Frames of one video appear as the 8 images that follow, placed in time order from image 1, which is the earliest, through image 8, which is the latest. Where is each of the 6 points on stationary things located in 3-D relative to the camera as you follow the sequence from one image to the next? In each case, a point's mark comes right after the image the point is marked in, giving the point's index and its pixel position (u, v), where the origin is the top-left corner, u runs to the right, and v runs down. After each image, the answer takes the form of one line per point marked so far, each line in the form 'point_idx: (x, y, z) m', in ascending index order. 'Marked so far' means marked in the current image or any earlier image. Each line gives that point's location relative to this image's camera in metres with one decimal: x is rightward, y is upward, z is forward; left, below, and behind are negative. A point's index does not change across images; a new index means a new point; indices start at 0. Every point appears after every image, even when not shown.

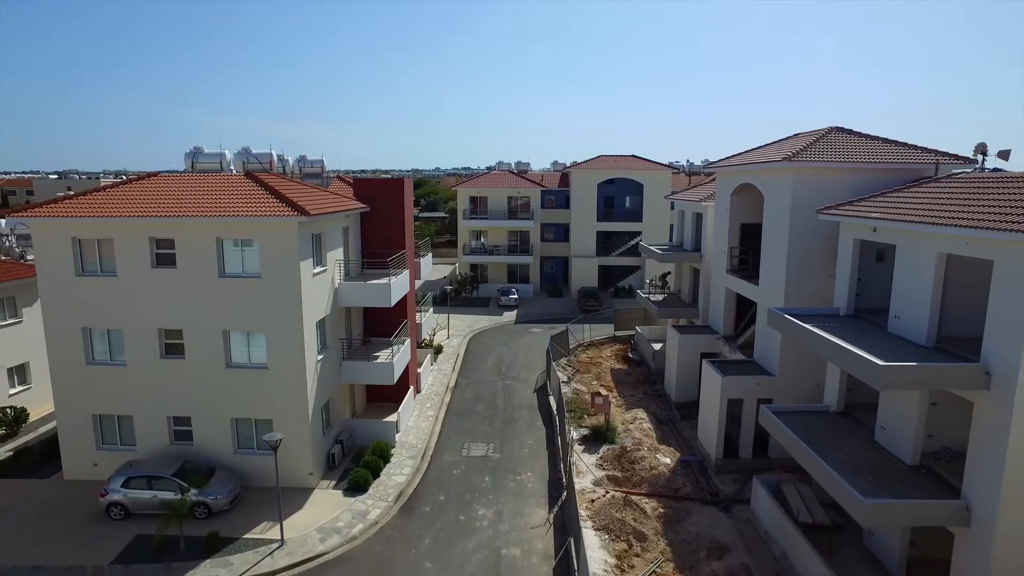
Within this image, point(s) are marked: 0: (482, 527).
0: (-0.7, -5.9, +16.1) m
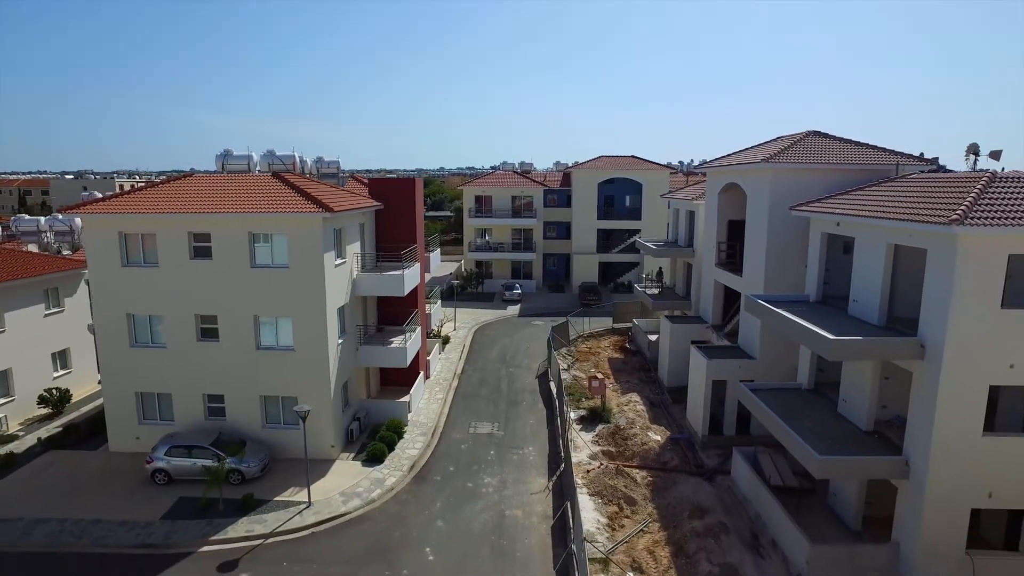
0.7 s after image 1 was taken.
0: (-0.7, -5.6, +17.9) m
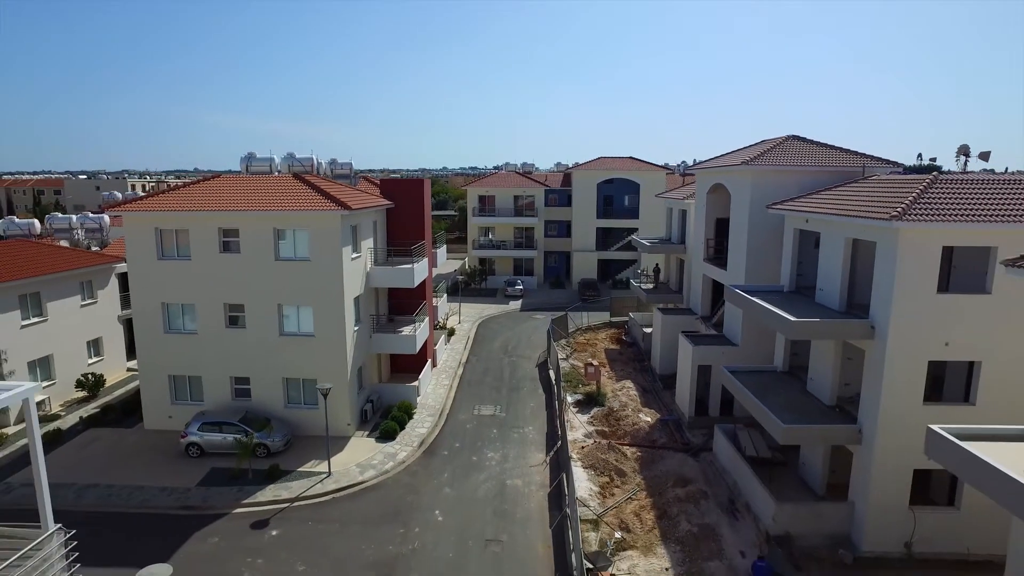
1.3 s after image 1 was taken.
0: (-0.6, -5.4, +19.7) m
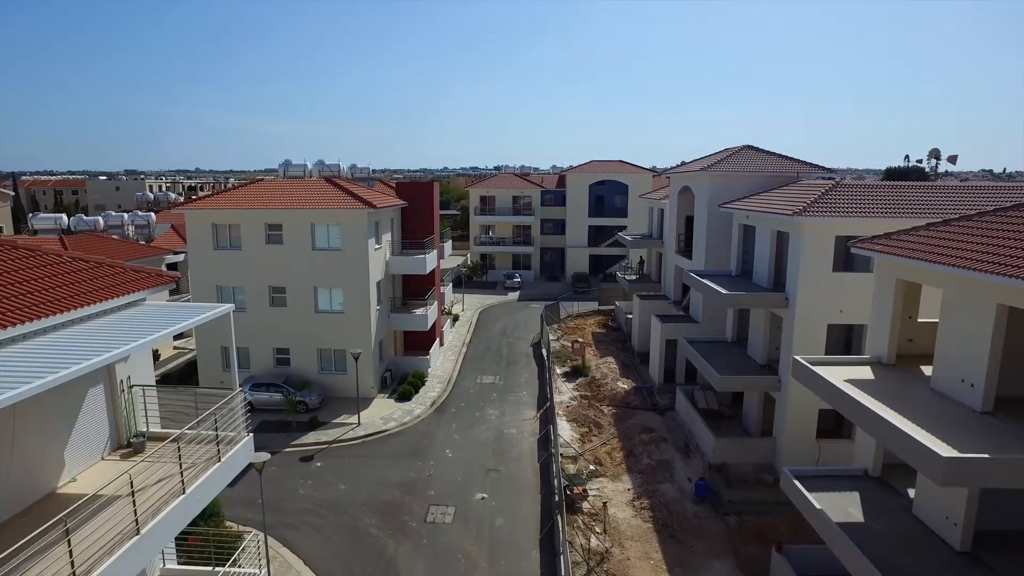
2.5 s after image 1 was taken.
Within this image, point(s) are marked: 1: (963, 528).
0: (-0.8, -4.8, +23.8) m
1: (+7.4, -3.9, +10.6) m
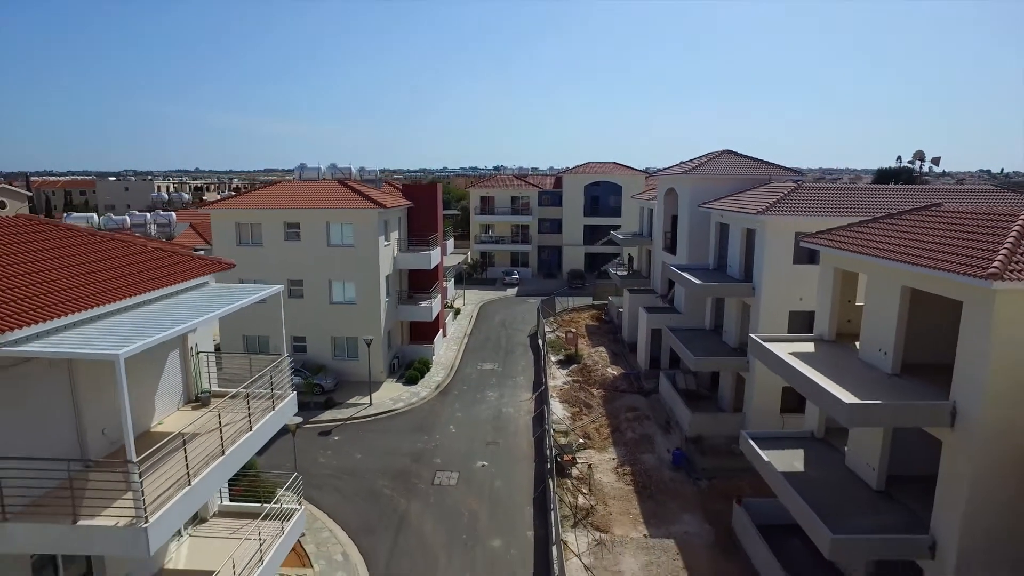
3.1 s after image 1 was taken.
0: (-0.9, -4.5, +26.1) m
1: (+7.3, -3.6, +12.9) m
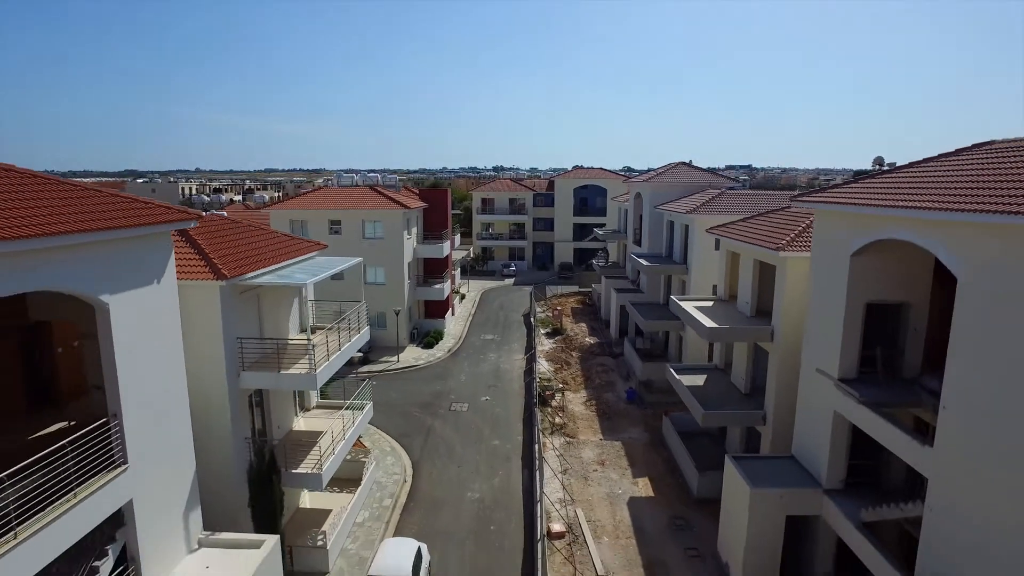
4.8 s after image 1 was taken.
0: (-1.1, -3.7, +33.1) m
1: (+7.2, -2.8, +20.0) m
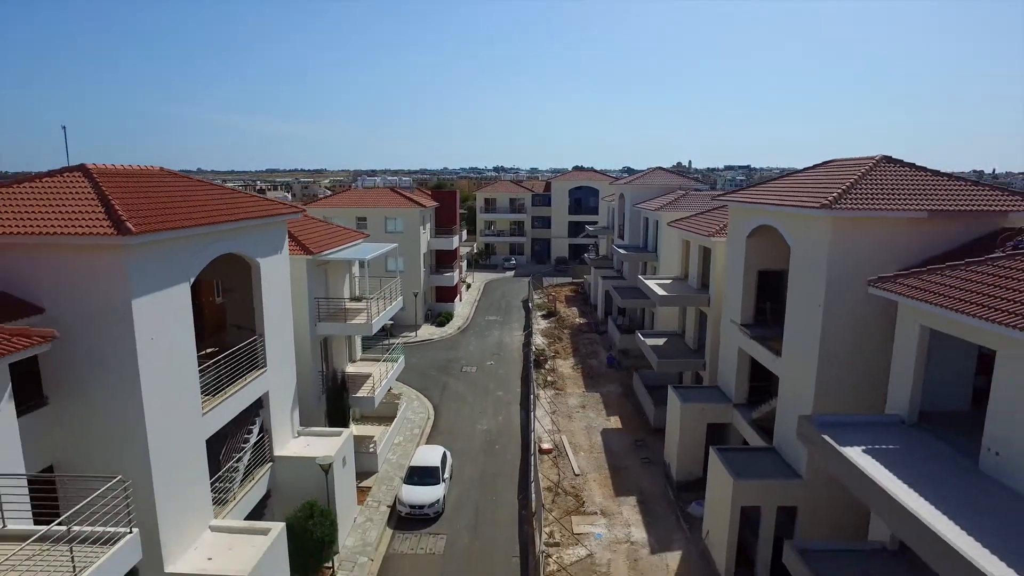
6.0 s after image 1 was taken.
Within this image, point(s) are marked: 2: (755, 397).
0: (-1.0, -2.9, +38.9) m
1: (+7.2, -2.0, +25.7) m
2: (+7.4, -3.3, +19.7) m
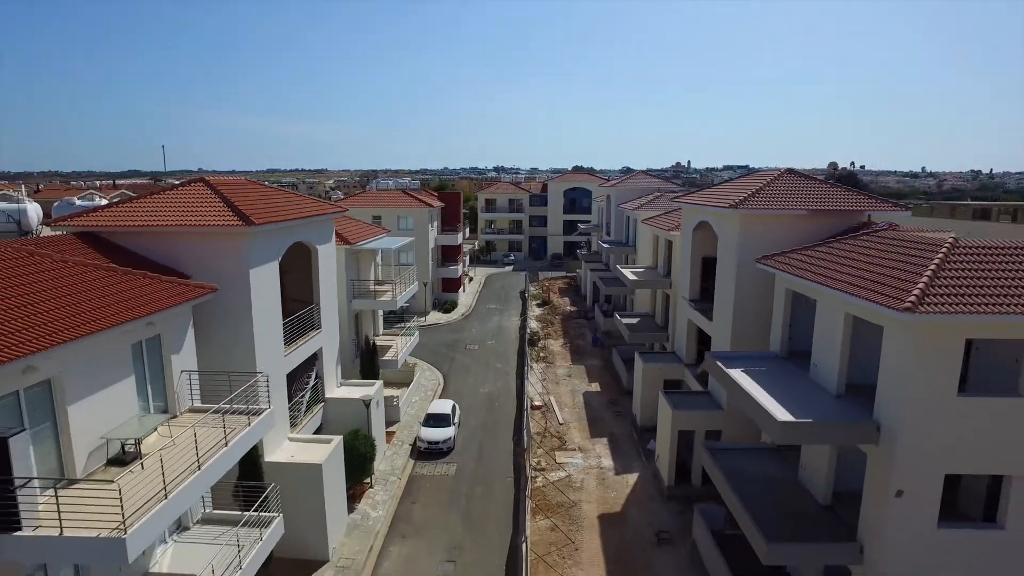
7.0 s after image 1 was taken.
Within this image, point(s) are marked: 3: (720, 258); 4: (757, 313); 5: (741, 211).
0: (-1.2, -2.2, +43.9) m
1: (+7.0, -1.4, +30.8) m
2: (+7.3, -2.7, +24.7) m
3: (+6.4, +0.9, +19.9) m
4: (+7.1, -0.7, +18.7) m
5: (+6.4, +2.1, +17.9) m
